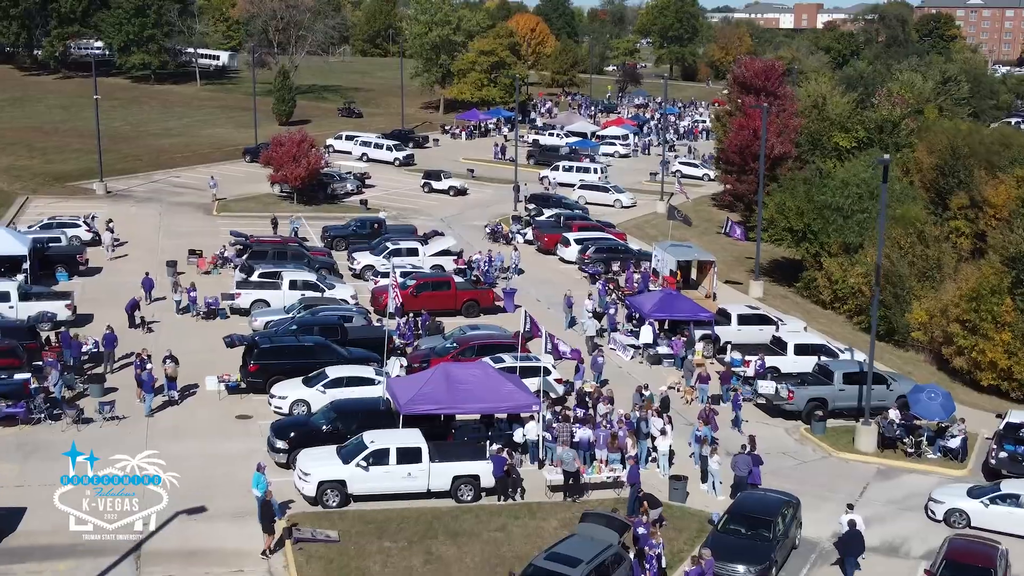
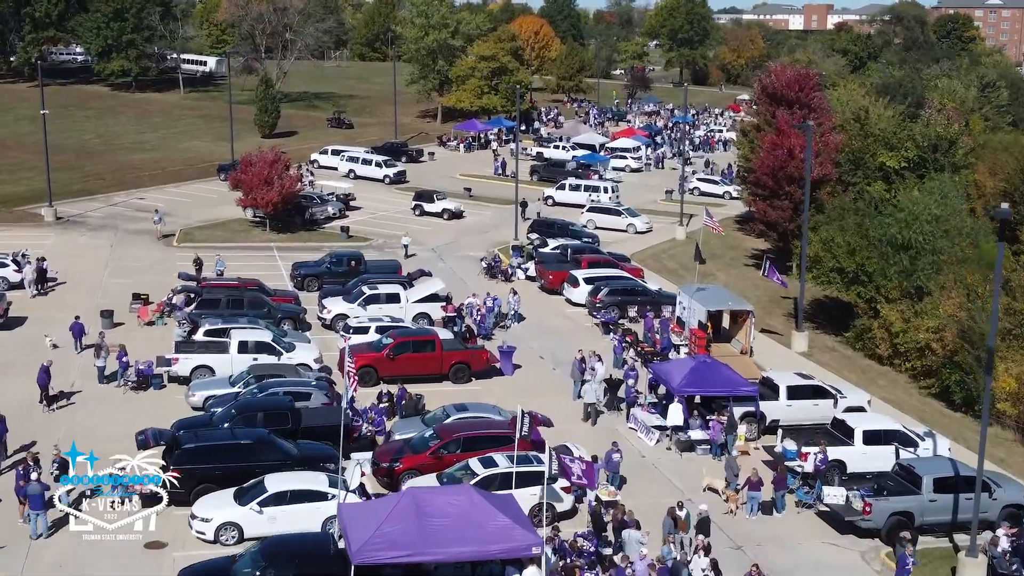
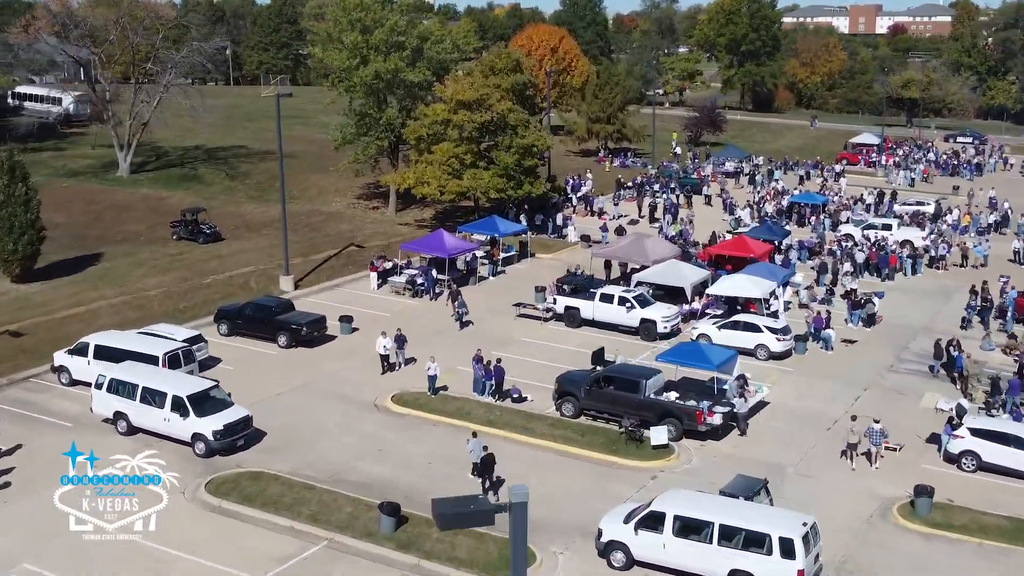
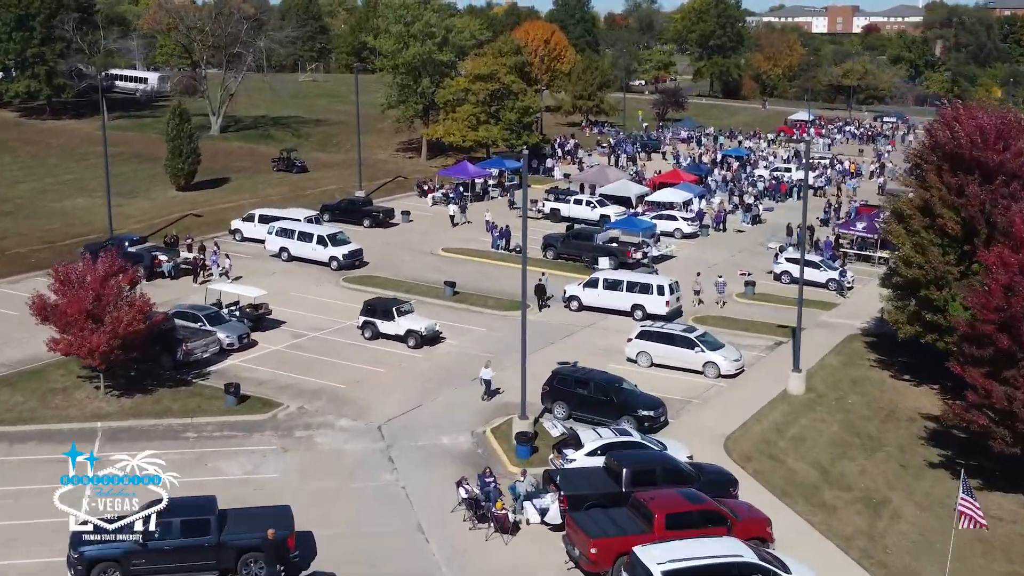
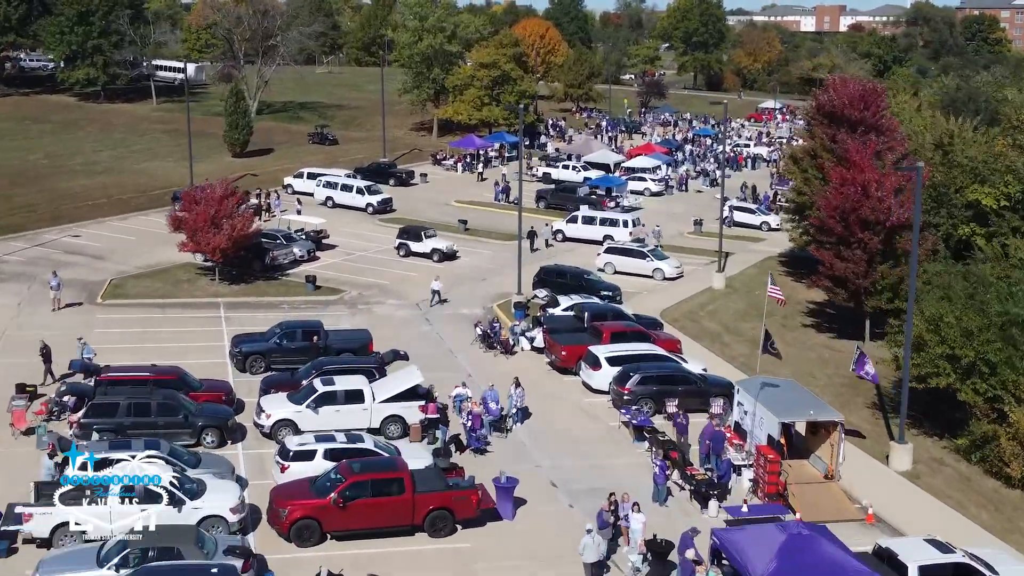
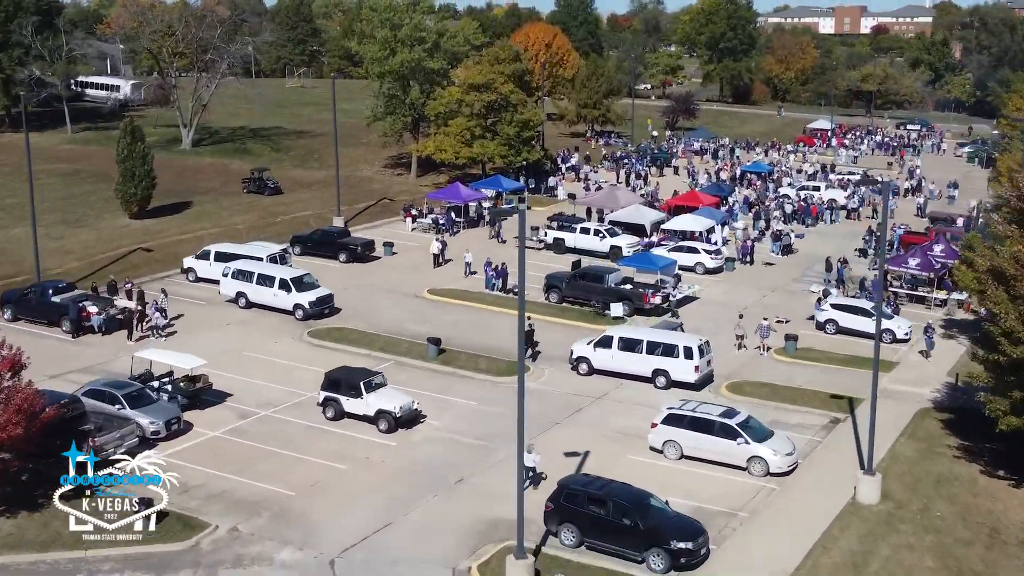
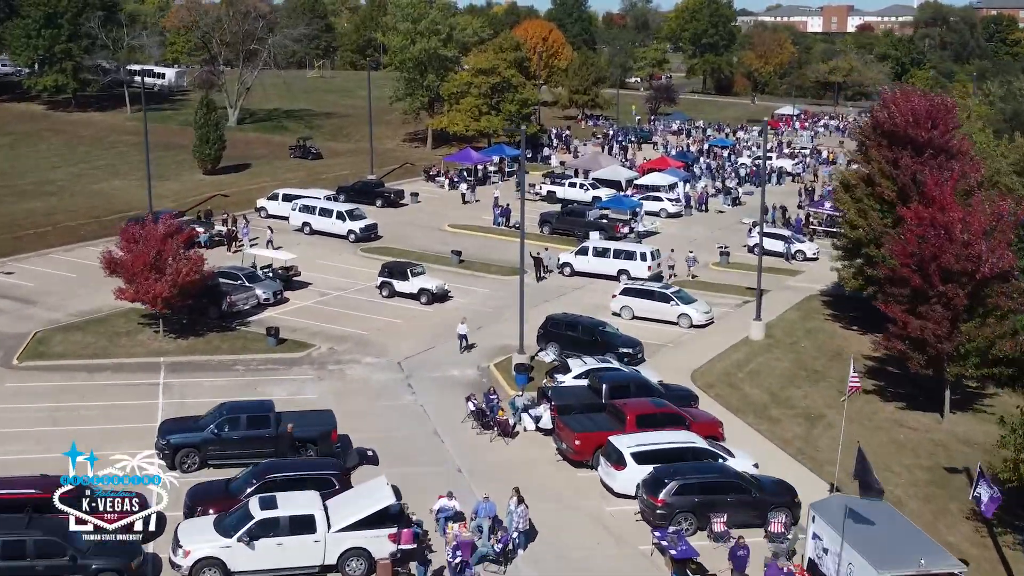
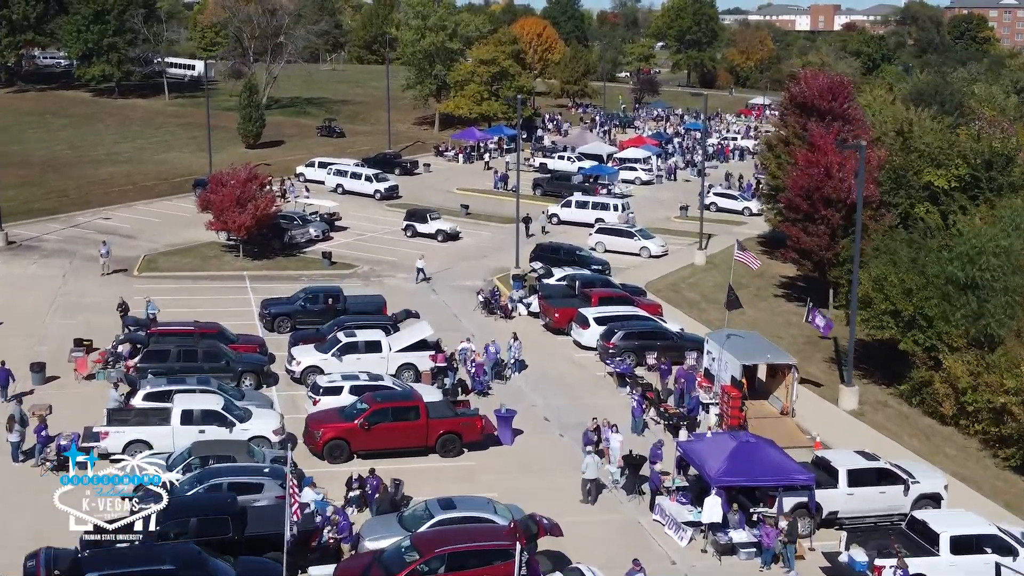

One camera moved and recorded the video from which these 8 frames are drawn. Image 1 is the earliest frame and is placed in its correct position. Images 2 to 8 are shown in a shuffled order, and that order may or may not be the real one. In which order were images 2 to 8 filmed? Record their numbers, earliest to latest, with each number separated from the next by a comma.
2, 8, 5, 7, 4, 6, 3
